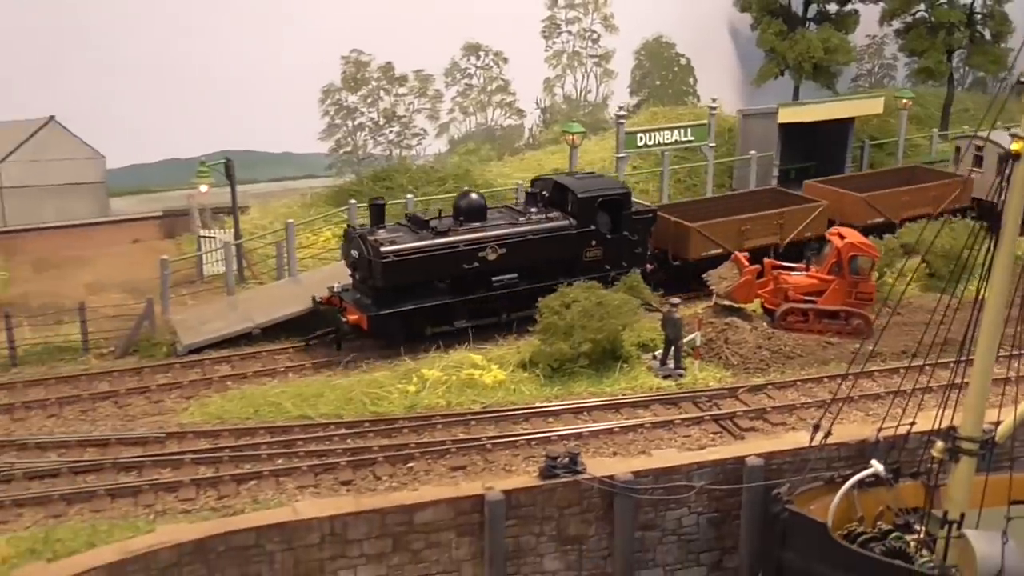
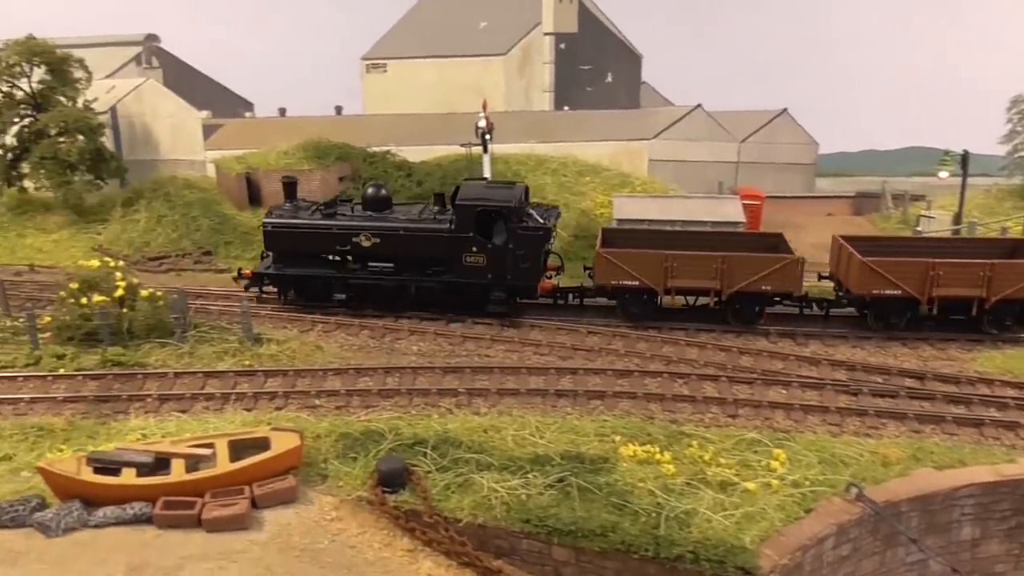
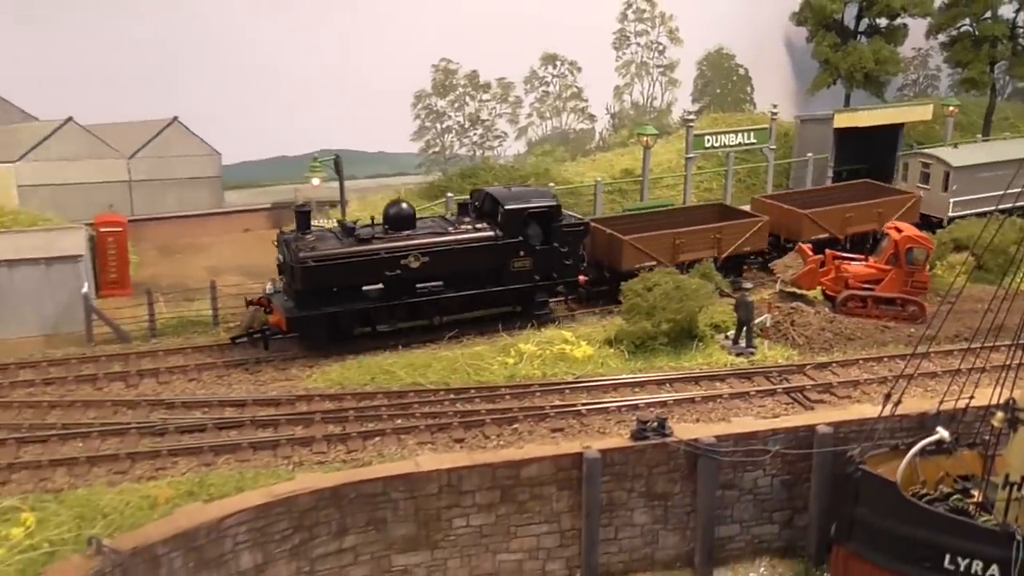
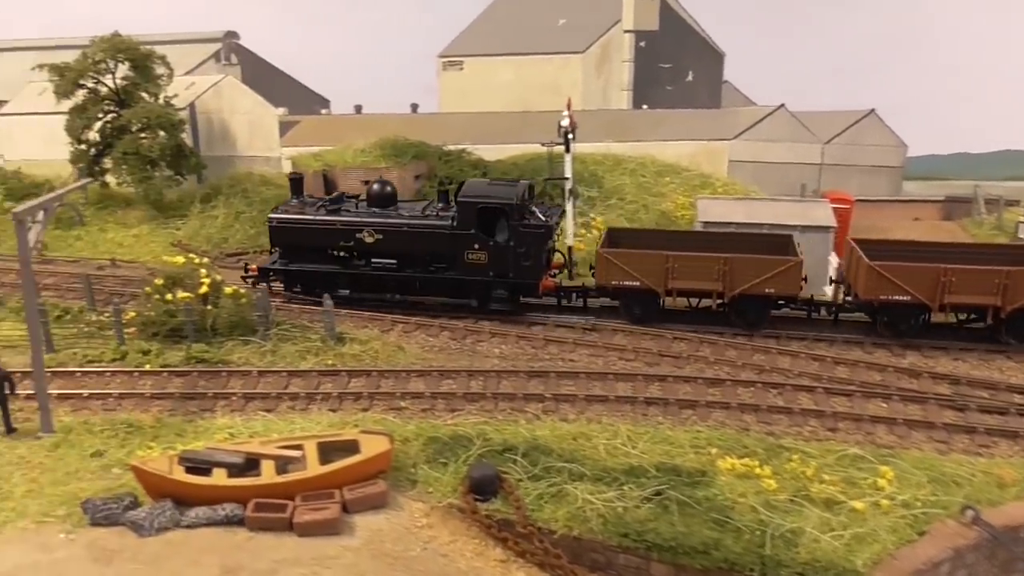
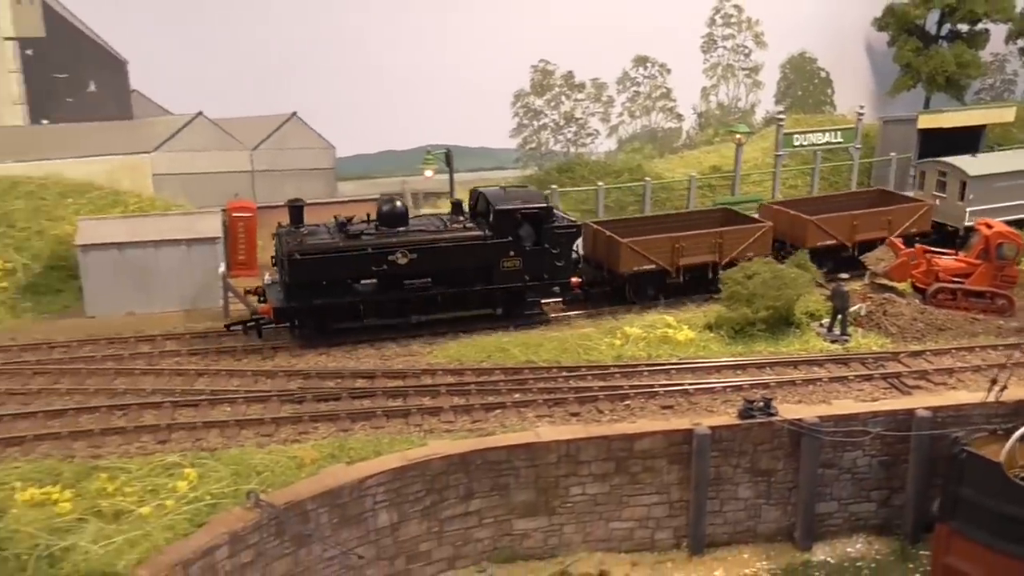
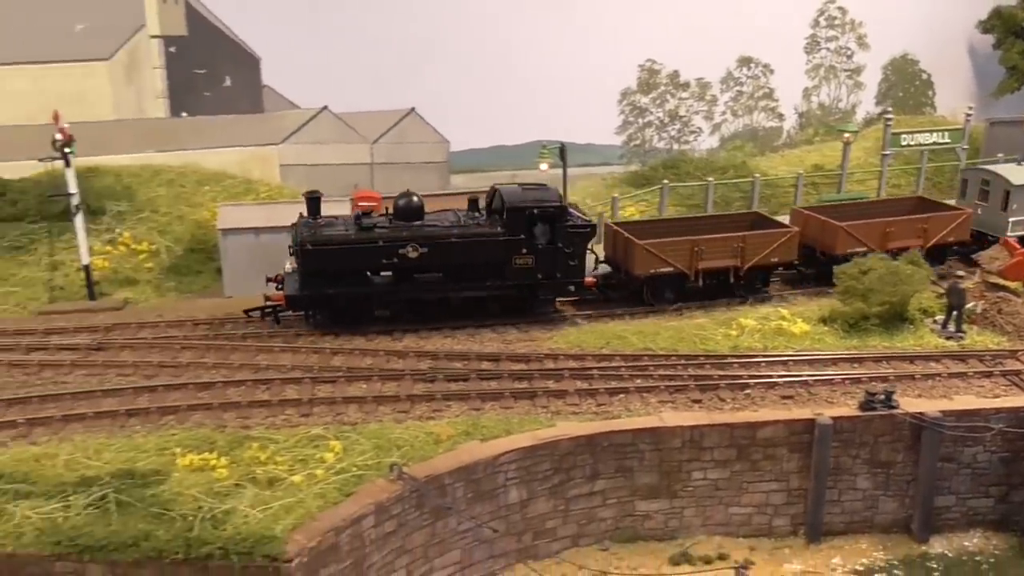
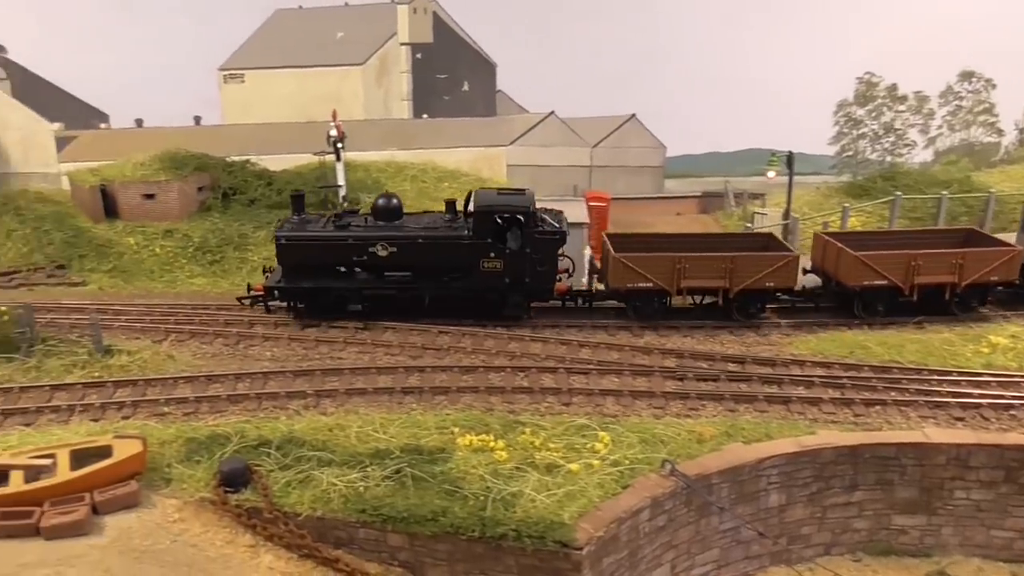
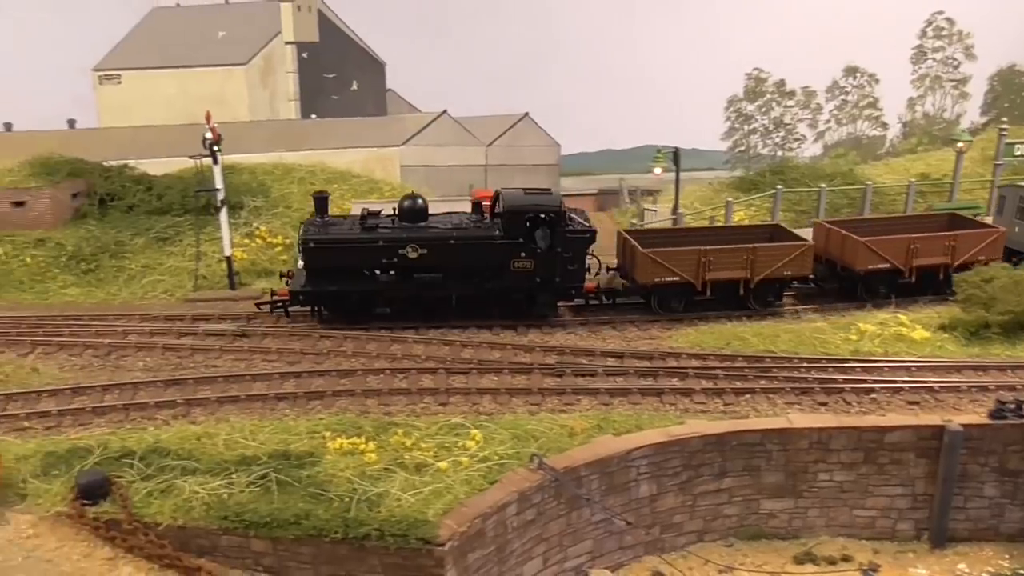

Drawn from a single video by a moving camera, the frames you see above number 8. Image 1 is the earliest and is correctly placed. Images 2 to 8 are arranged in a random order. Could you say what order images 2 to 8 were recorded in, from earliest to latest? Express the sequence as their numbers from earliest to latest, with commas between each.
3, 5, 6, 8, 7, 2, 4
